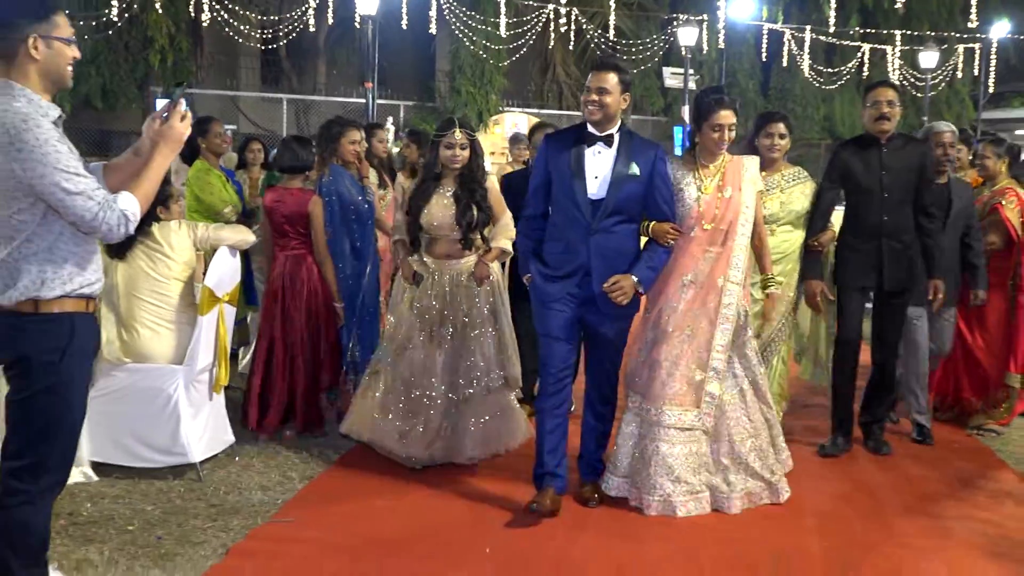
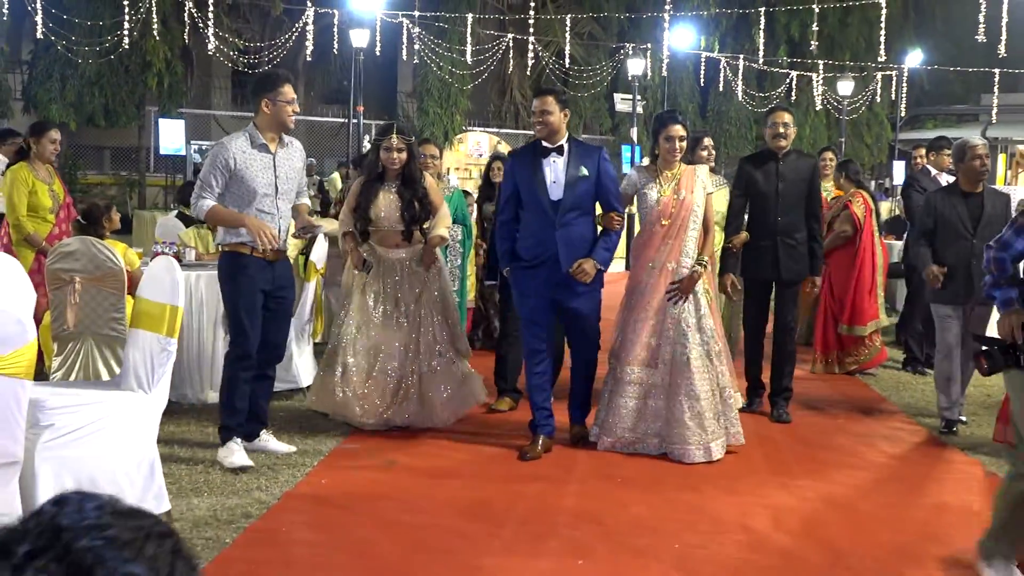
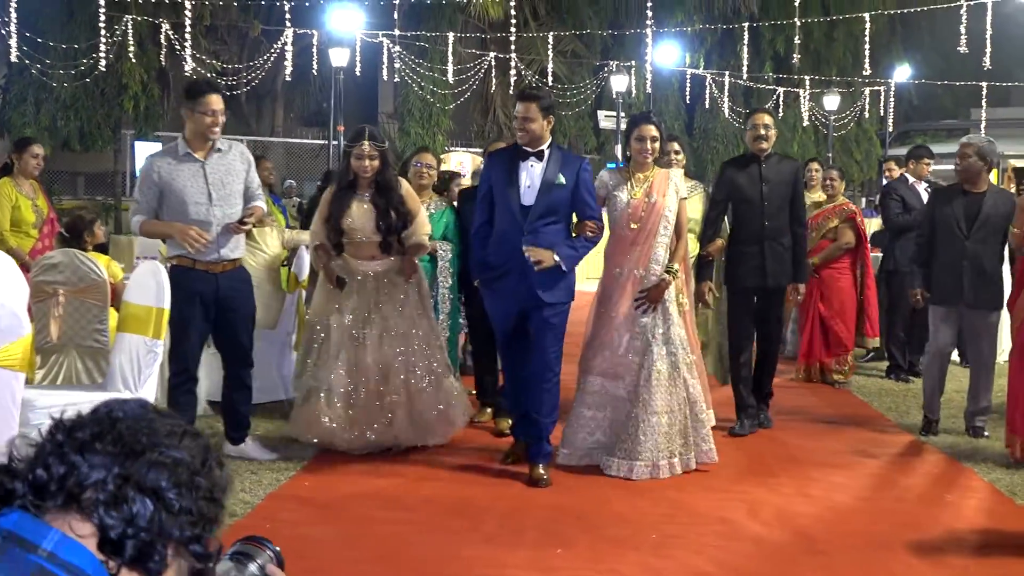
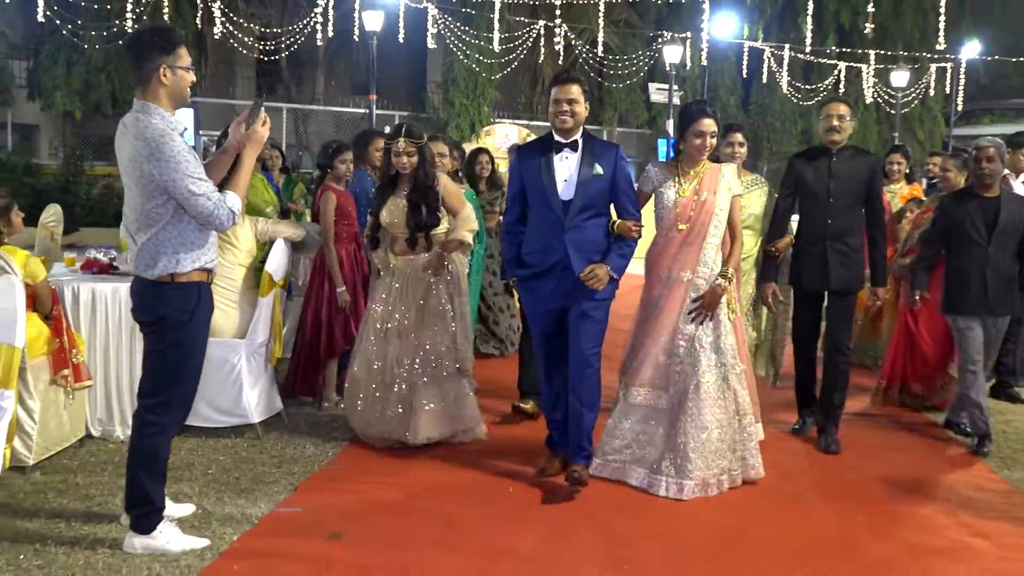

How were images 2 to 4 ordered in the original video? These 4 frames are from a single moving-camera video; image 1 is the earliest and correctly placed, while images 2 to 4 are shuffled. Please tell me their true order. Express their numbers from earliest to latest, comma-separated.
4, 2, 3
